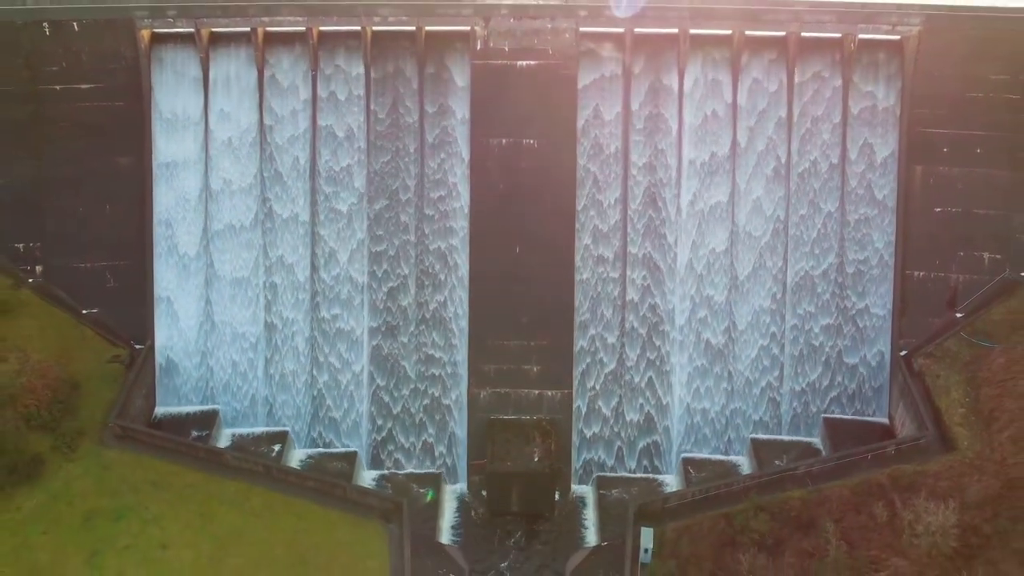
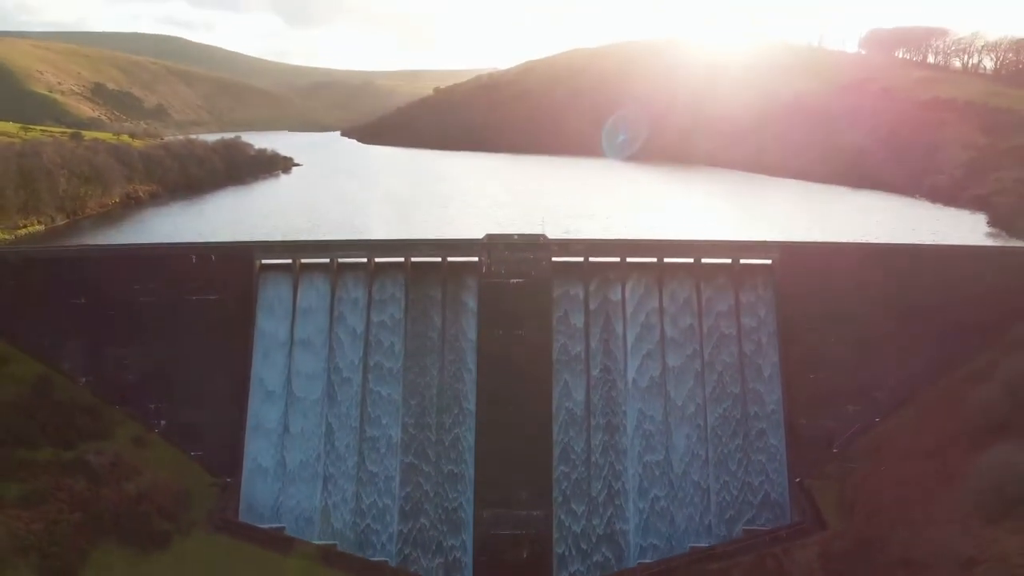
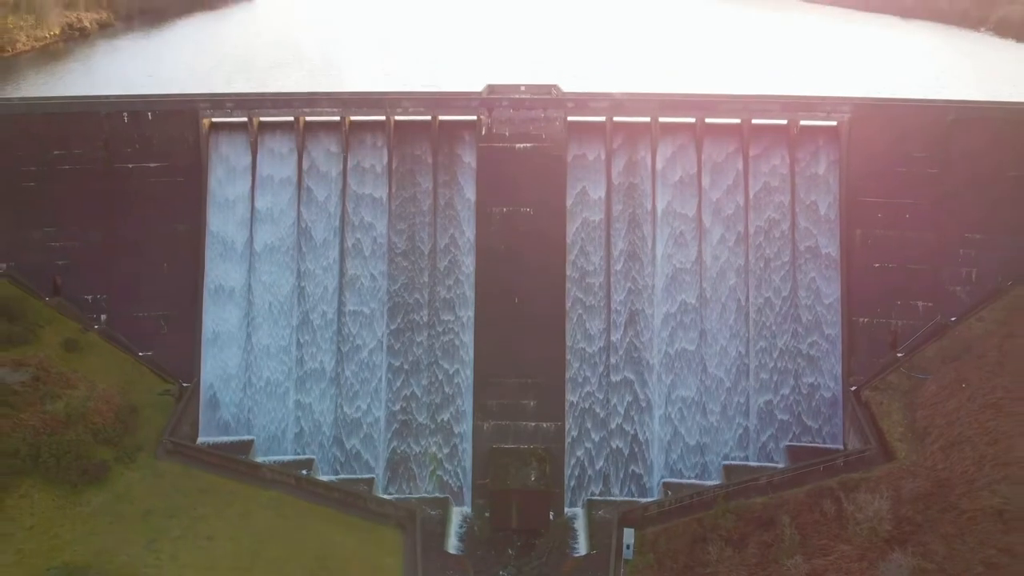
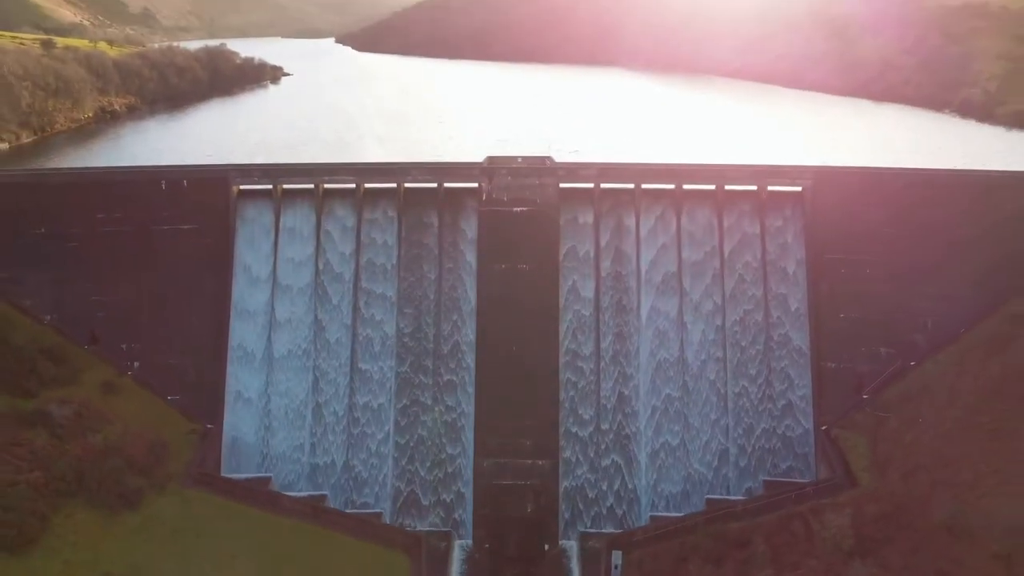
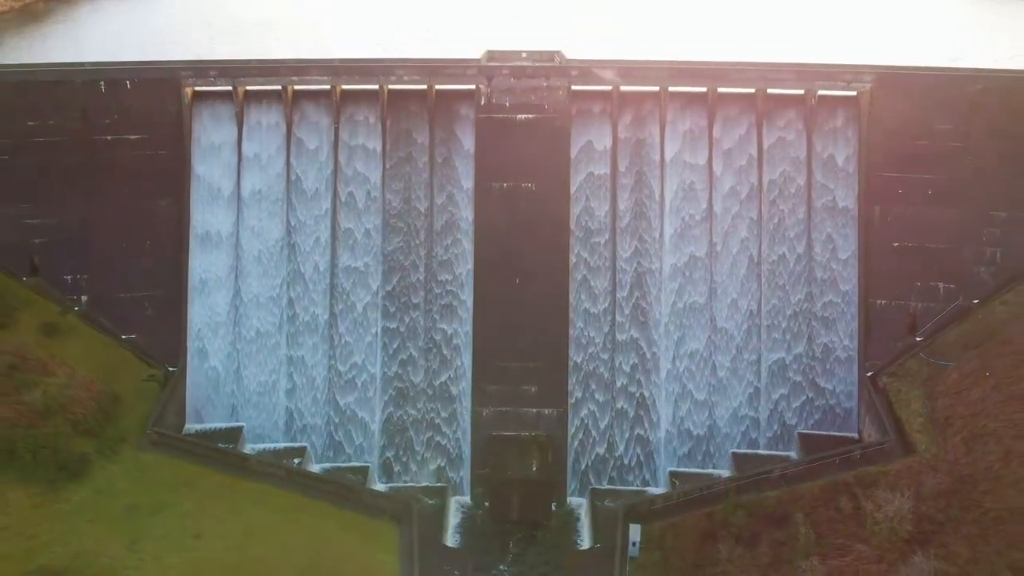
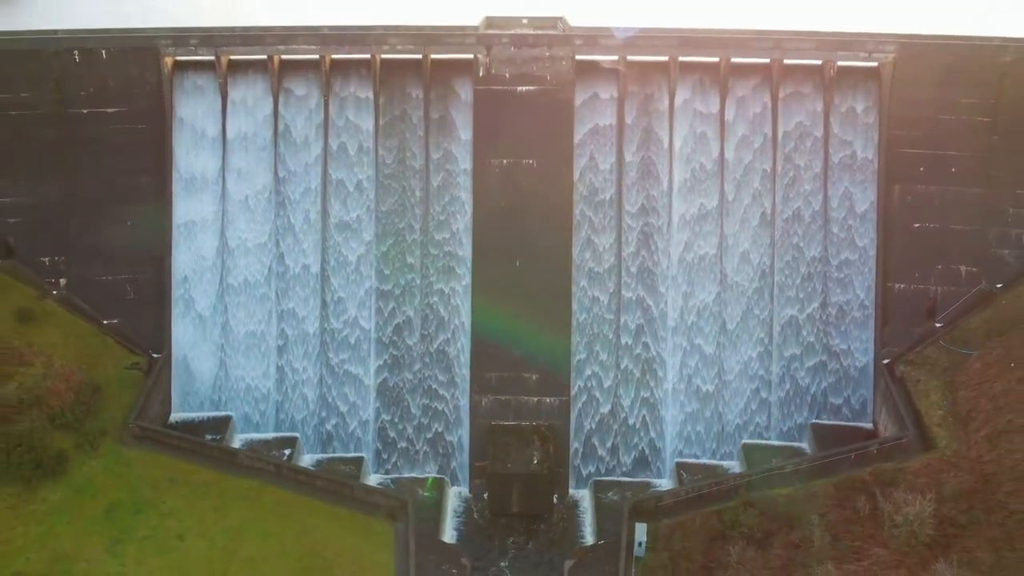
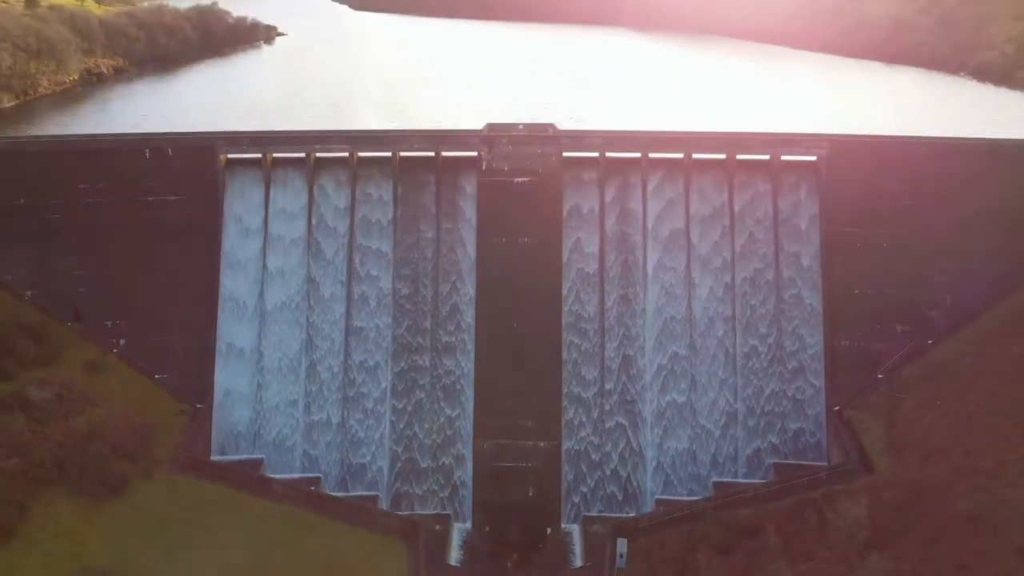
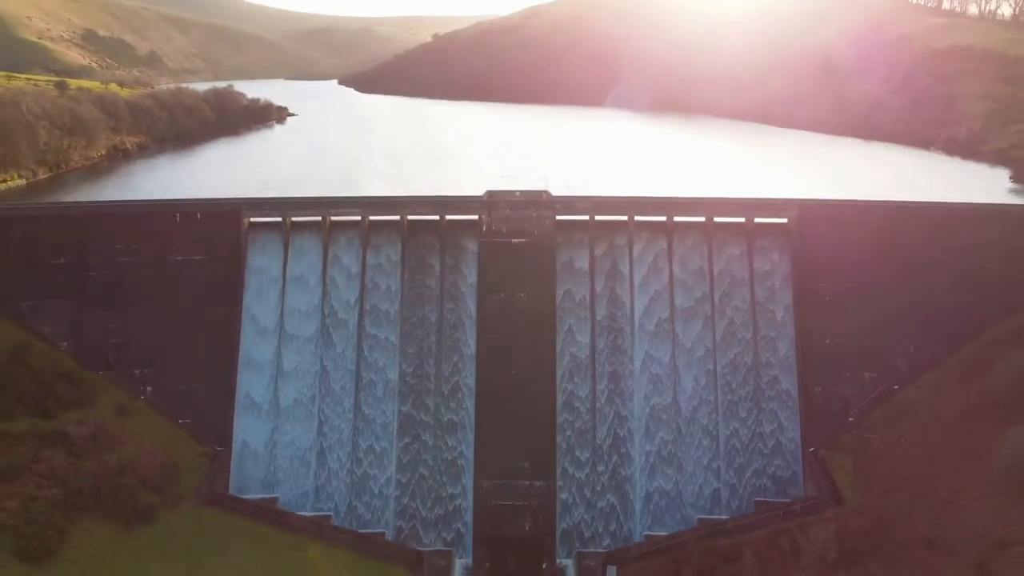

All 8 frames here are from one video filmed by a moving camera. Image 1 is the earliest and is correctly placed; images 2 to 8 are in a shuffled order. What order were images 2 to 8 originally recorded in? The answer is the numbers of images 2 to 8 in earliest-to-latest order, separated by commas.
6, 5, 3, 7, 4, 8, 2
